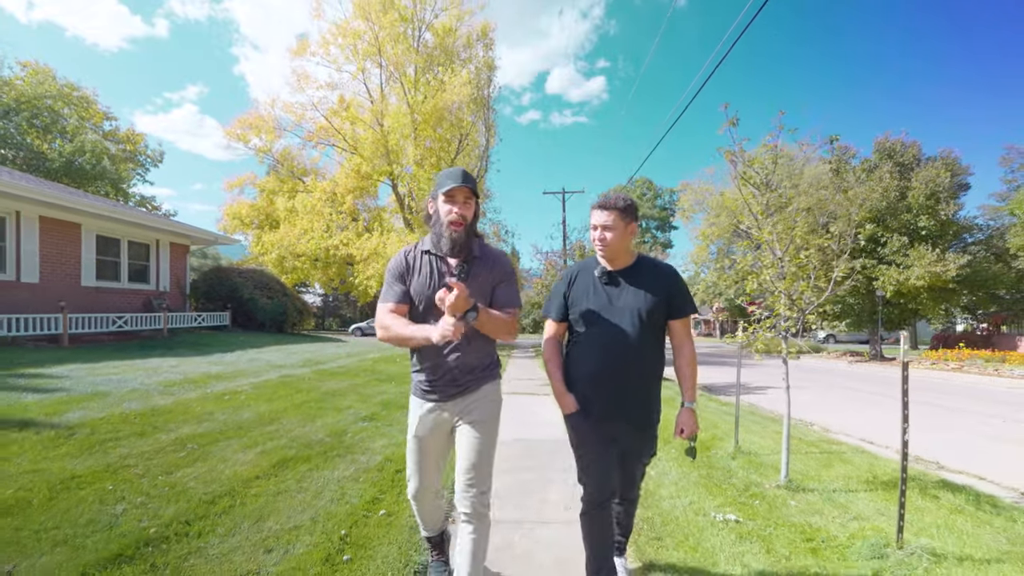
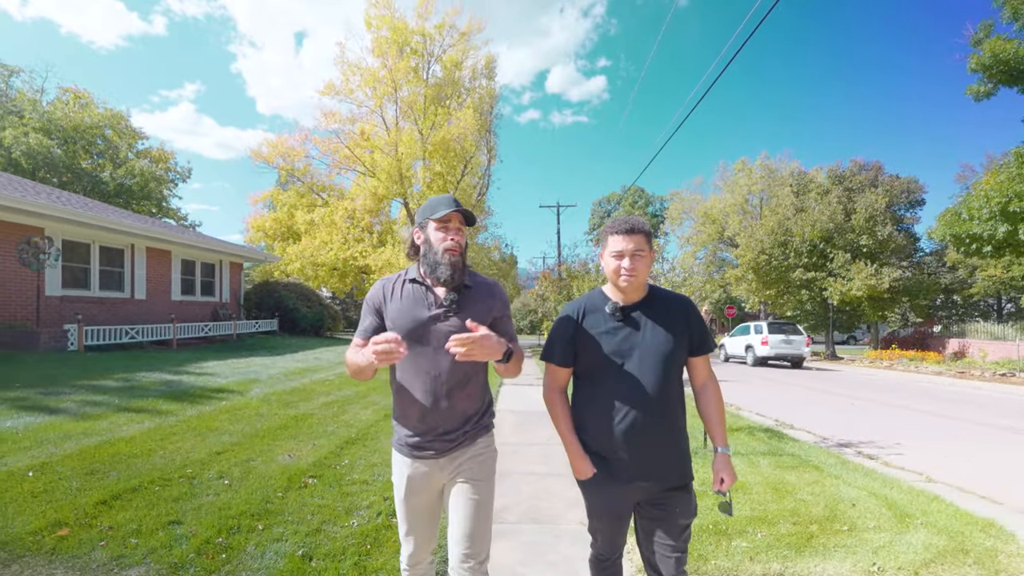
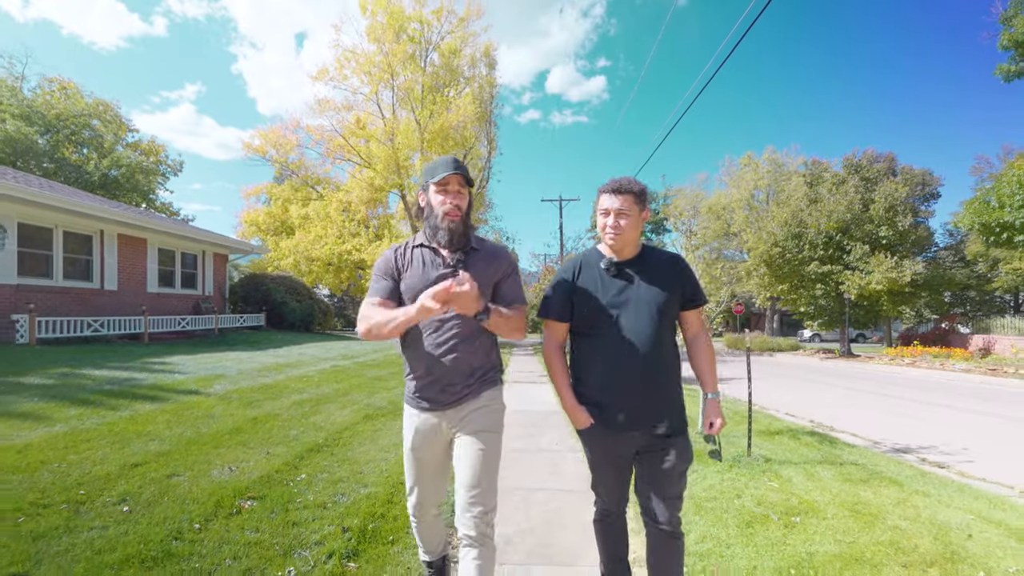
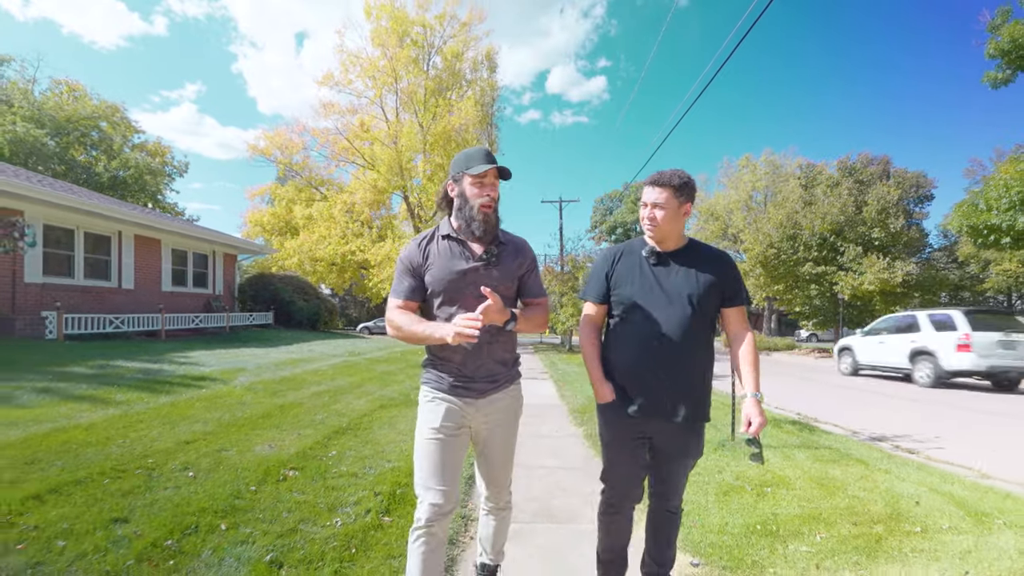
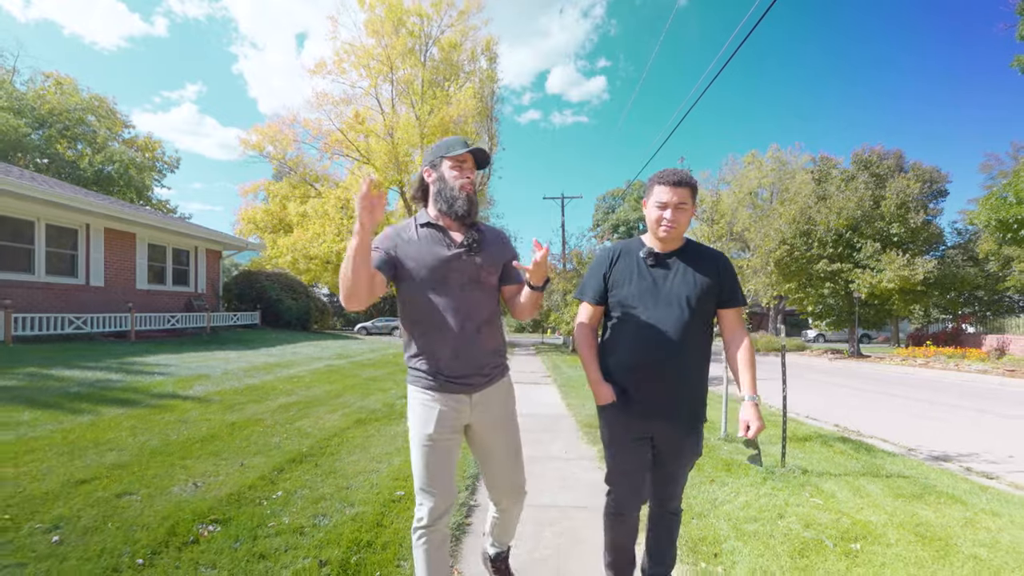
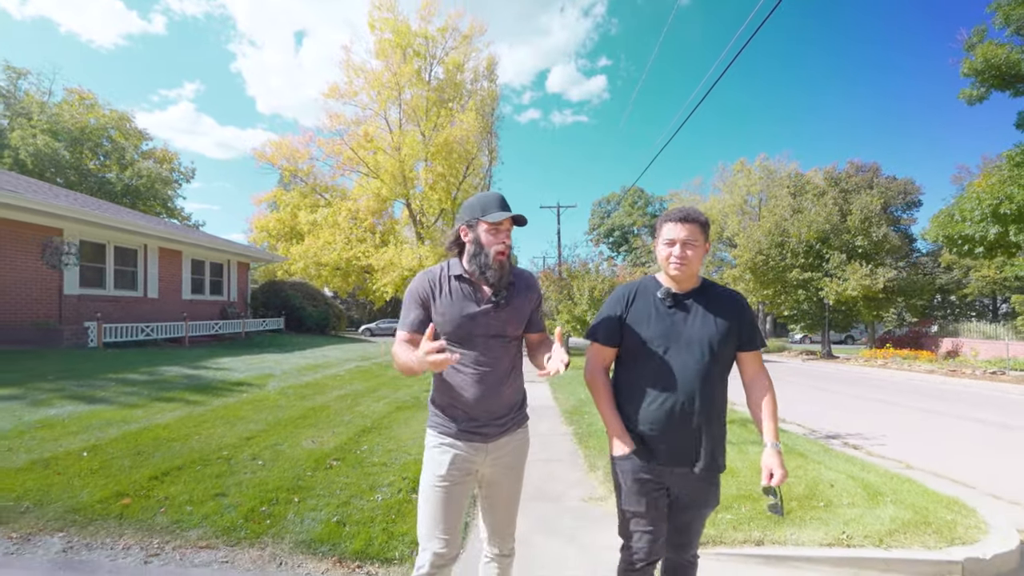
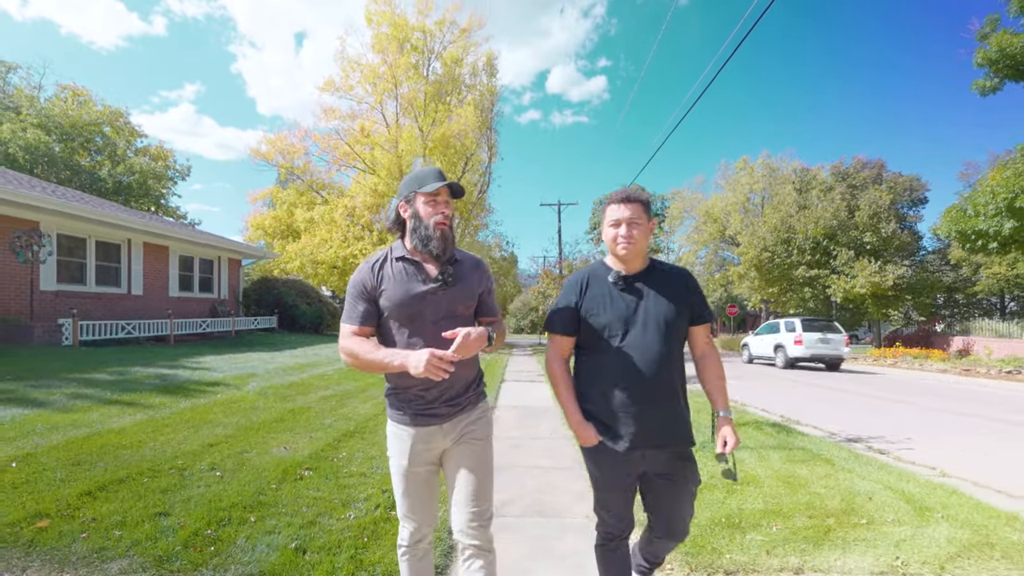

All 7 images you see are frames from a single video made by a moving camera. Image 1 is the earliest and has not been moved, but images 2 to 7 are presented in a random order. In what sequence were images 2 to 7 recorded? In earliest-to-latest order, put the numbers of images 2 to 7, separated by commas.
5, 3, 4, 7, 2, 6
